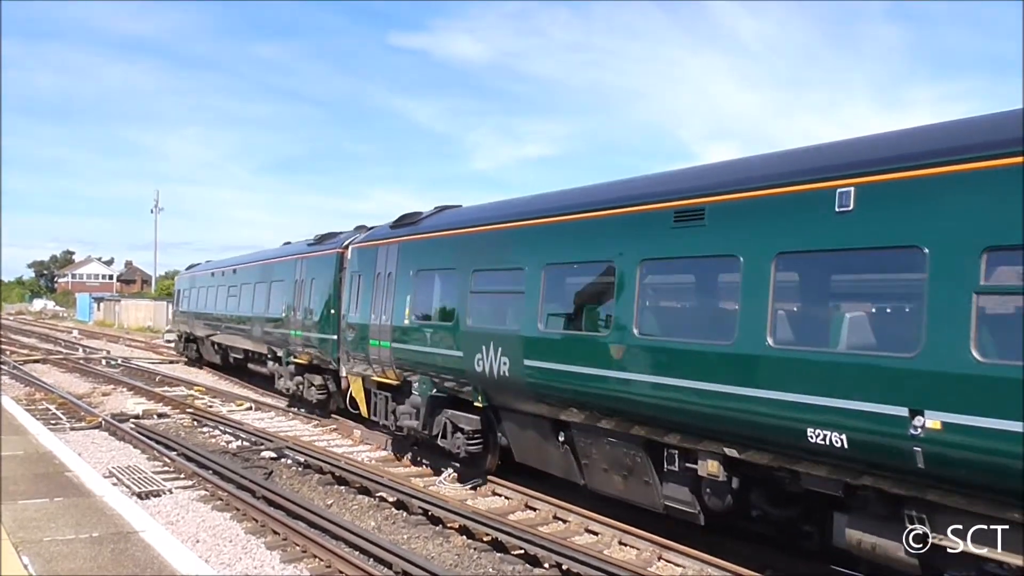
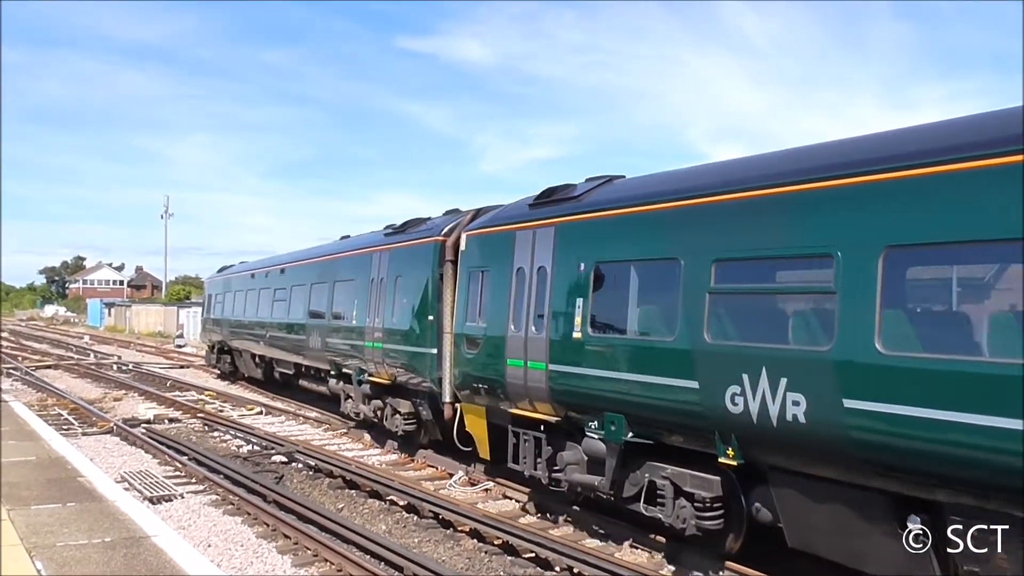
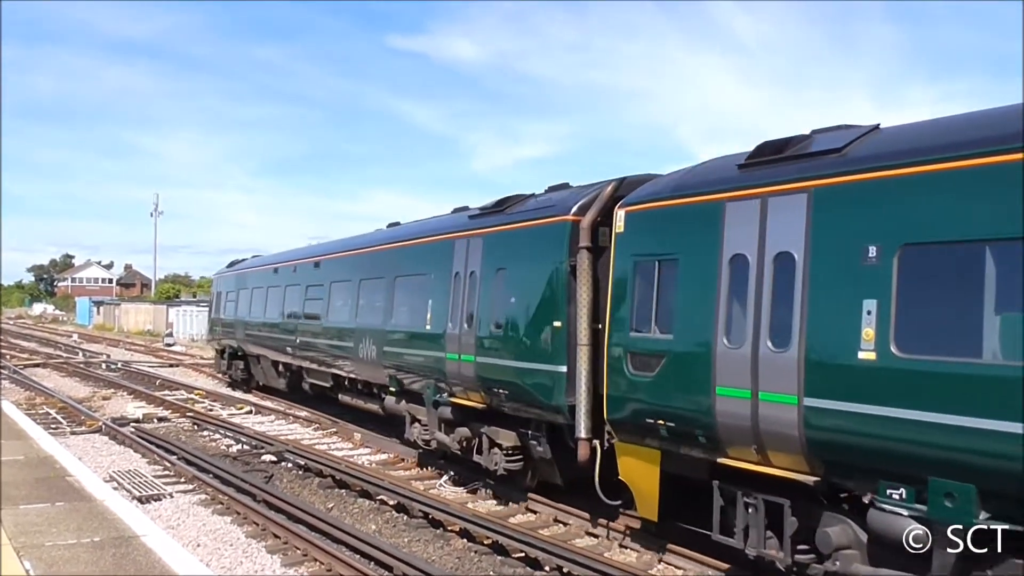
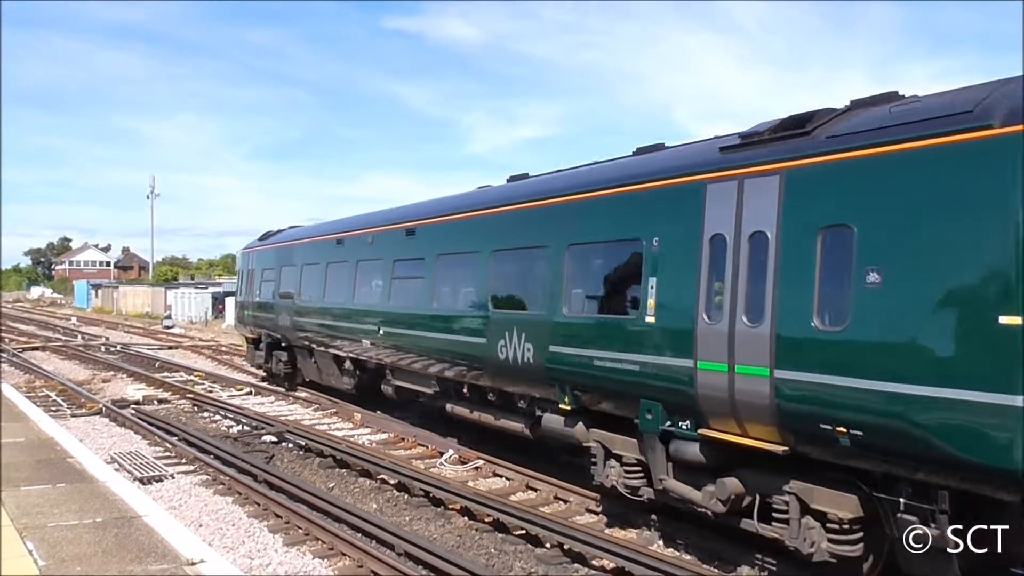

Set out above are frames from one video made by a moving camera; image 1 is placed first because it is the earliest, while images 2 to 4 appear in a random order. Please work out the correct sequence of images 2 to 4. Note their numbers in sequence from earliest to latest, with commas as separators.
2, 3, 4
